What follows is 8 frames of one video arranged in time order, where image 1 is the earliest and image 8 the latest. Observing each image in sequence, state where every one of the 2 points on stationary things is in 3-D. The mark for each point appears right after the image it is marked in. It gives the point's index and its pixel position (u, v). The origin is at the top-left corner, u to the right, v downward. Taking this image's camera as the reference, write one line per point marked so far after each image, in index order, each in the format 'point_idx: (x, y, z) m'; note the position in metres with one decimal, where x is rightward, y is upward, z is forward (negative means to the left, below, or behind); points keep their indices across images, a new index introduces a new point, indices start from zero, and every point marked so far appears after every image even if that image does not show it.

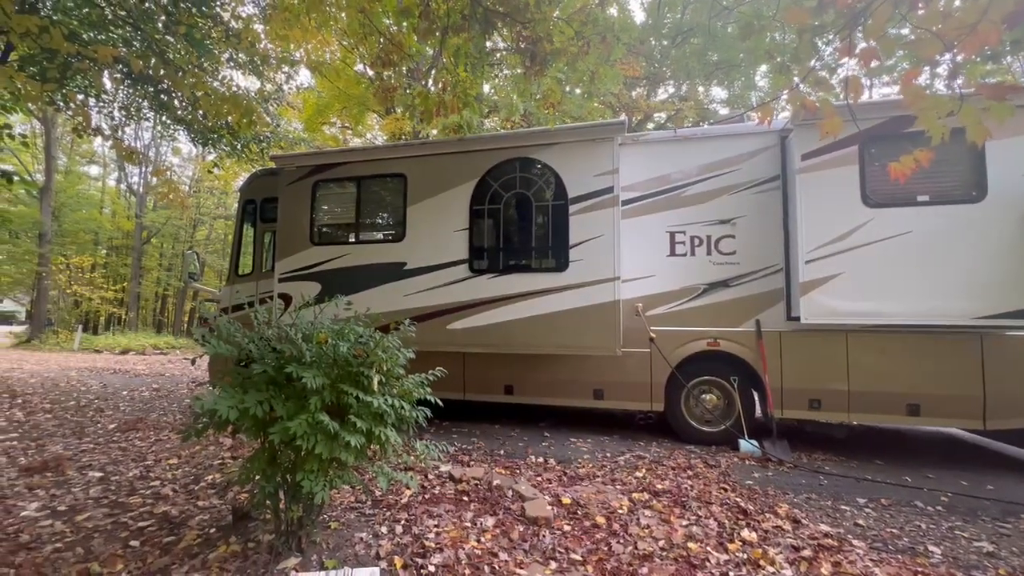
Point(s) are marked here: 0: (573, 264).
0: (+0.8, +0.3, +6.1) m
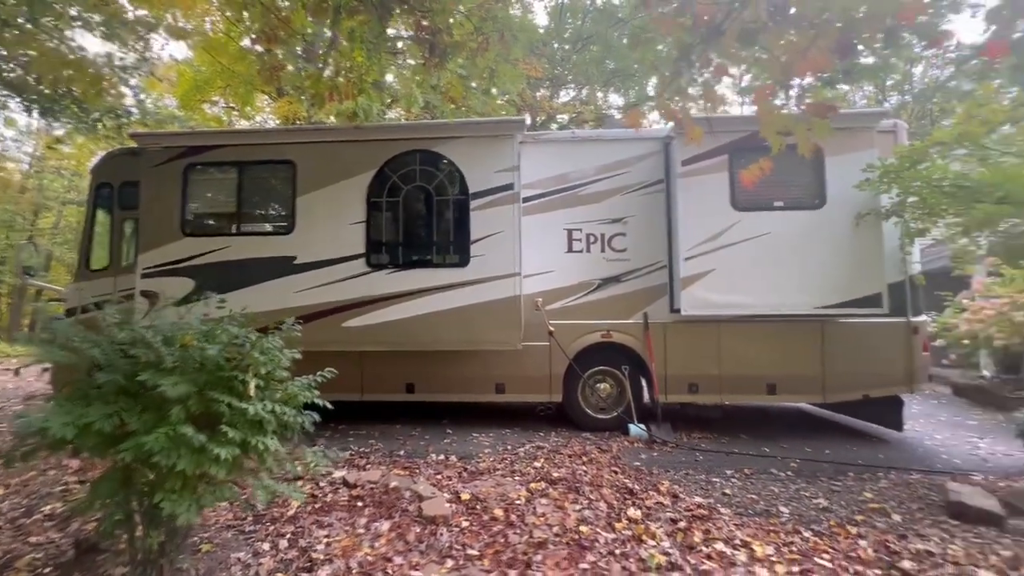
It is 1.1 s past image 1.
0: (-0.5, +0.4, +6.1) m
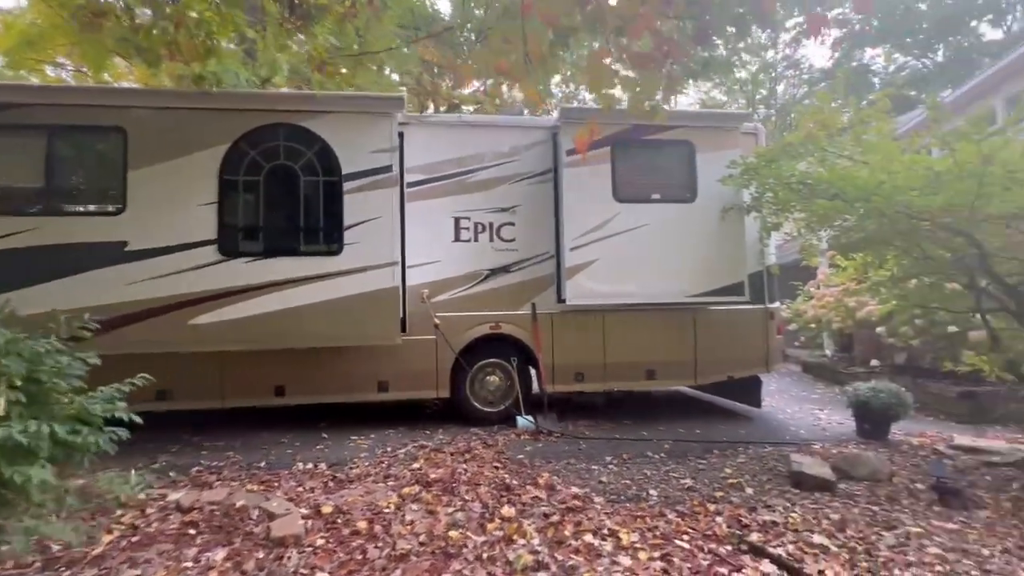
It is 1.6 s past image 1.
0: (-2.0, +0.5, +5.6) m
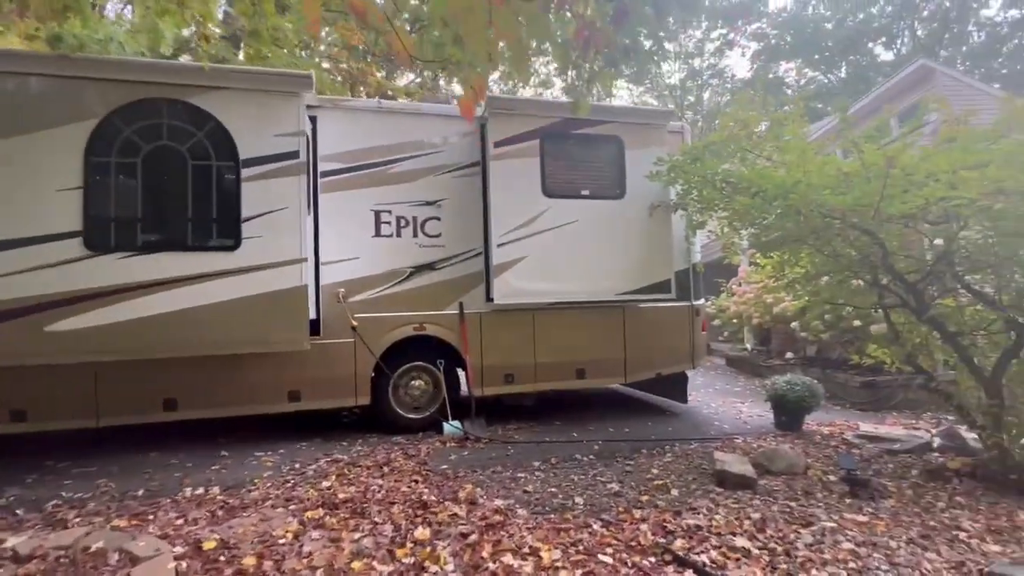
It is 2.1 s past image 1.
0: (-2.8, +0.5, +4.9) m
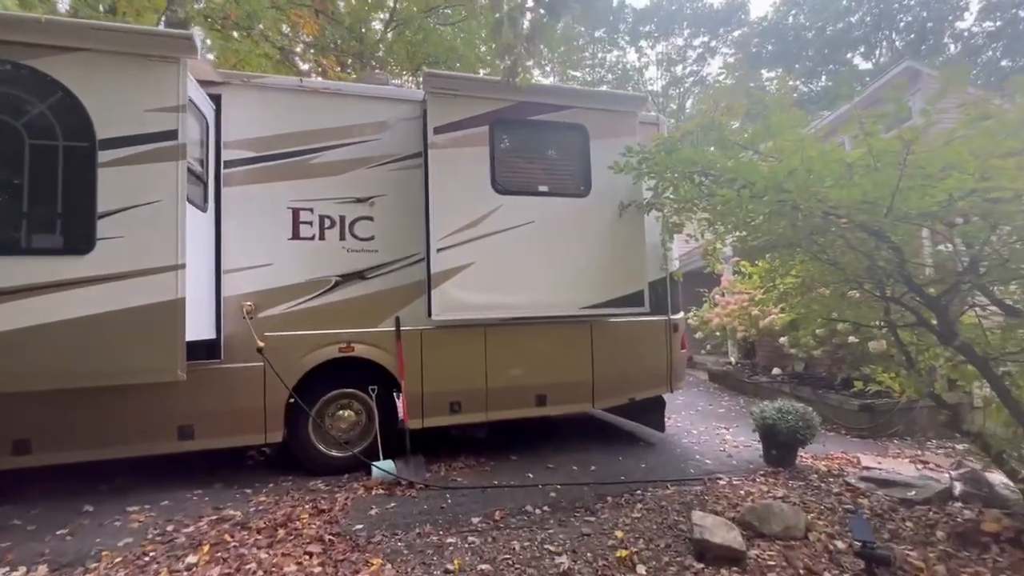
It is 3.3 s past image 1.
0: (-3.4, +0.4, +3.9) m
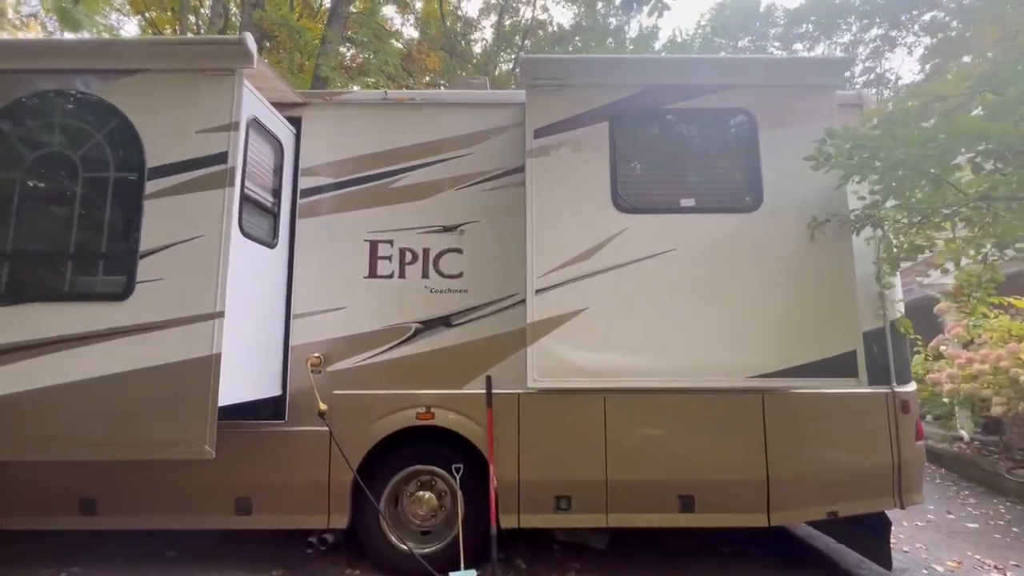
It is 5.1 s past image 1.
0: (-2.6, 0.0, +3.4) m
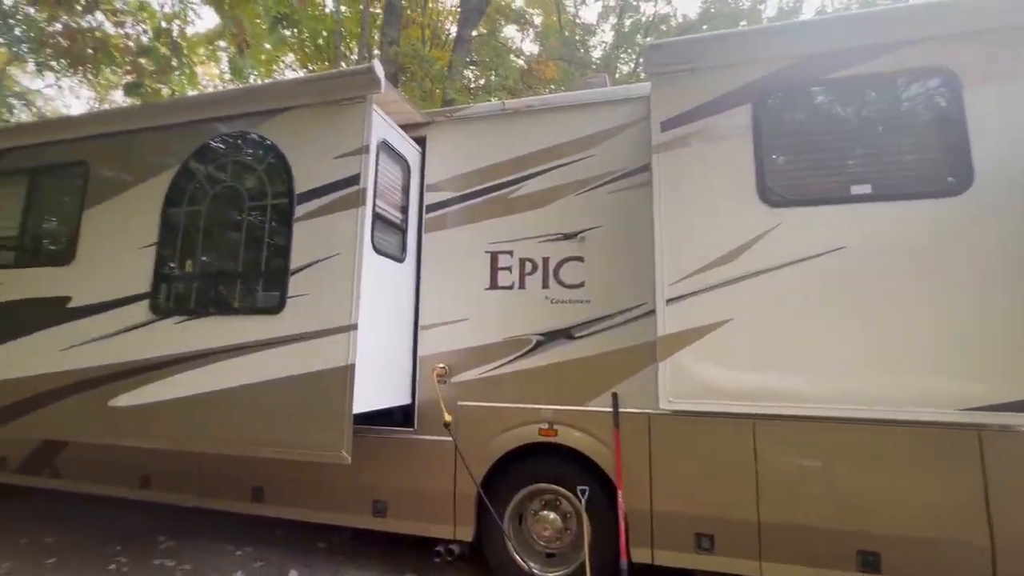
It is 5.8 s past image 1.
0: (-1.7, -0.1, +3.7) m
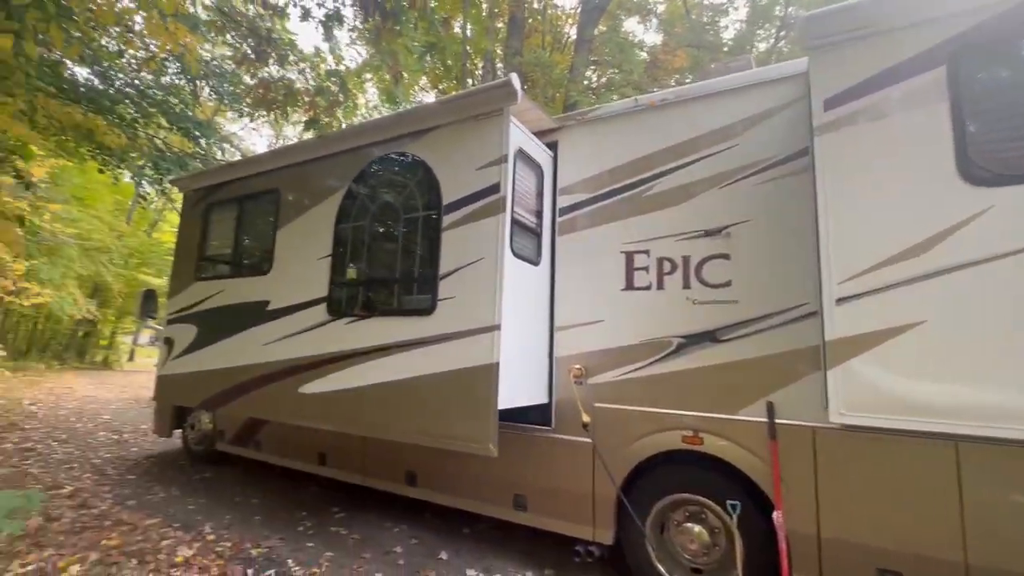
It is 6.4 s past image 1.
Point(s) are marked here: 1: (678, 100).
0: (-0.5, -0.1, +4.0) m
1: (+1.4, +1.6, +4.1) m
